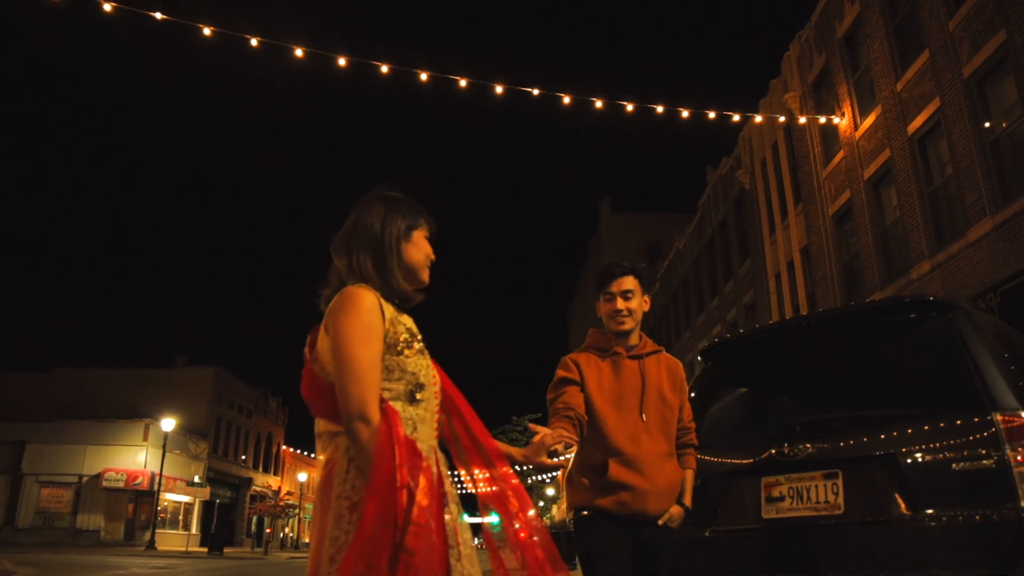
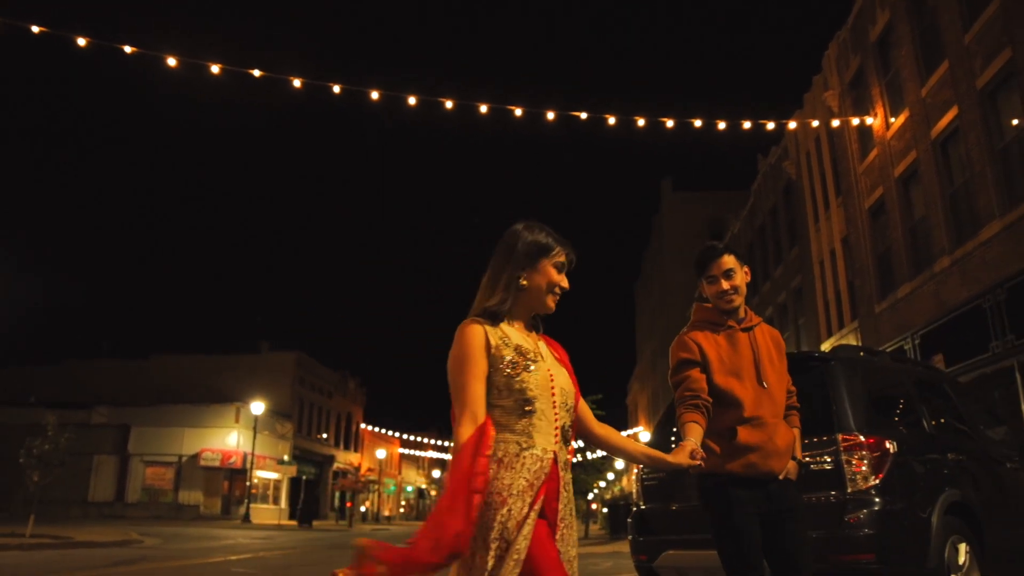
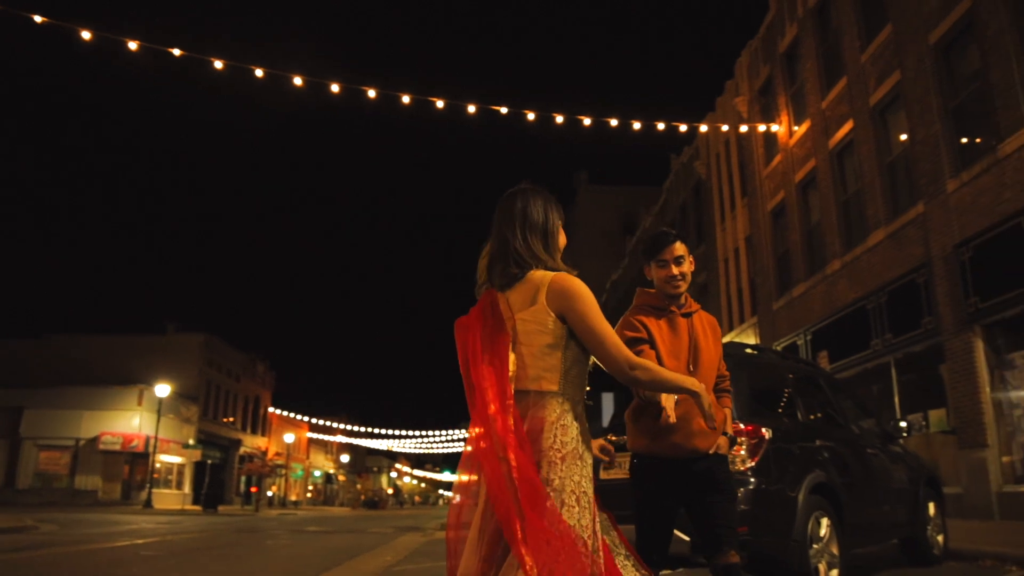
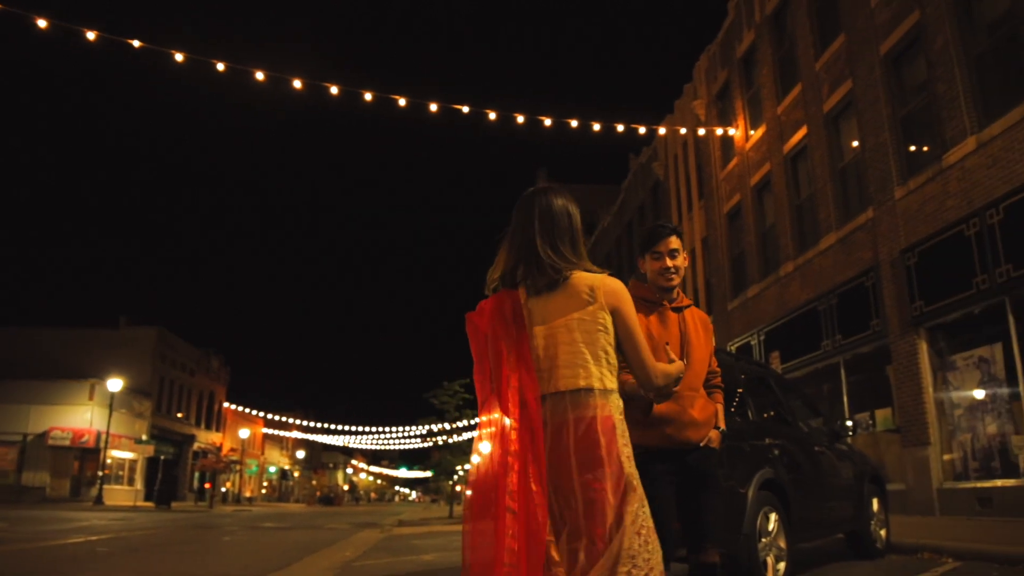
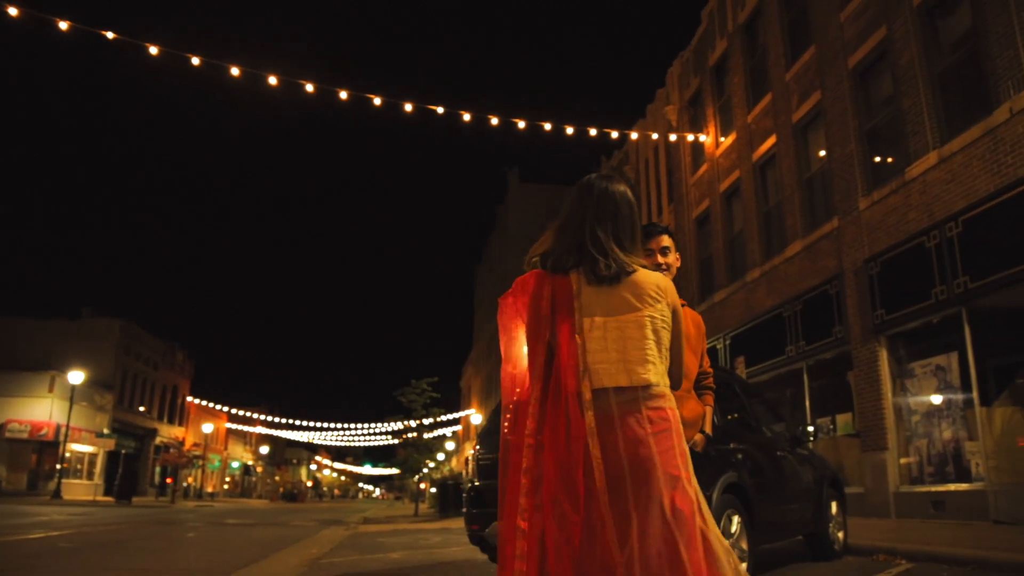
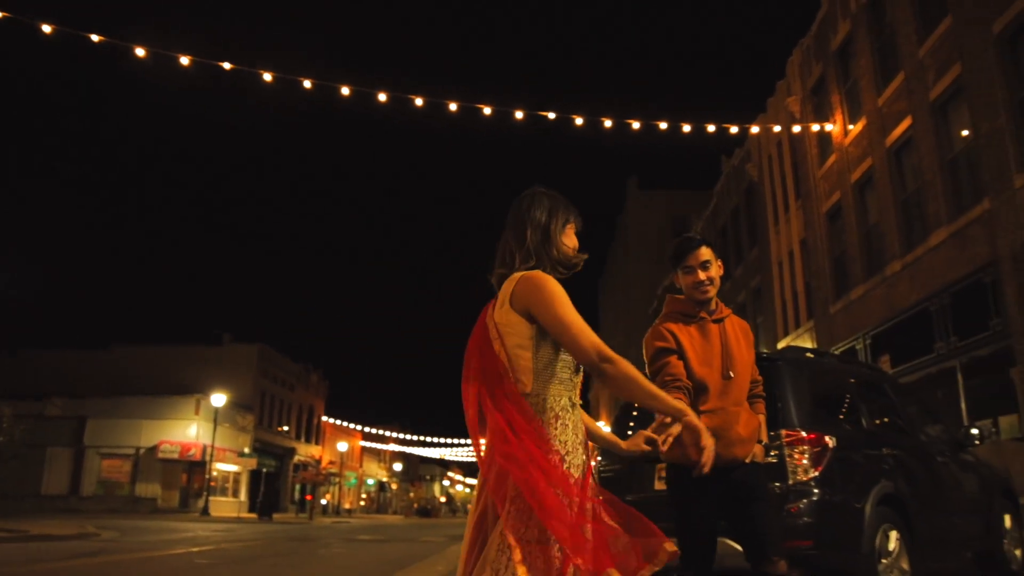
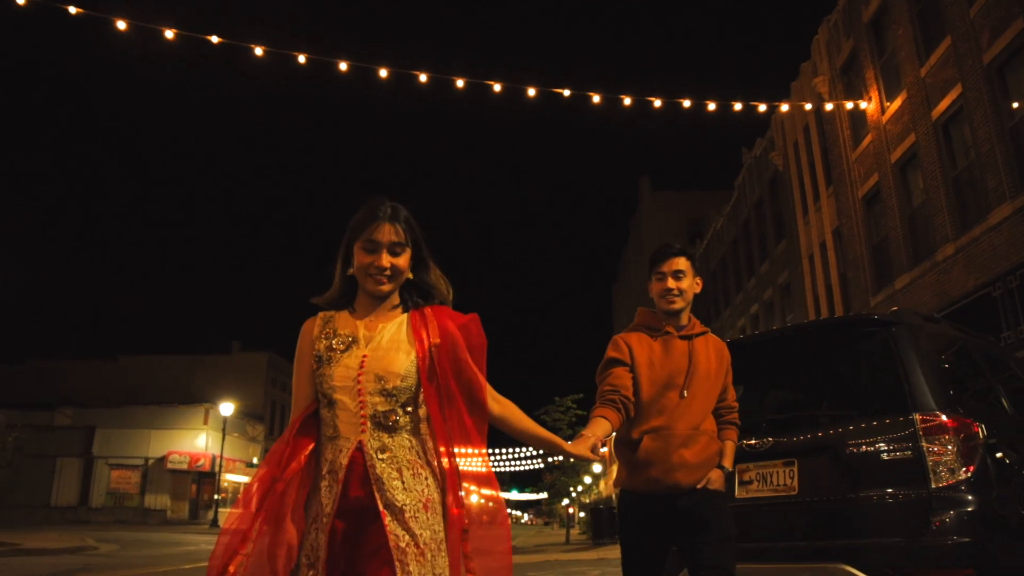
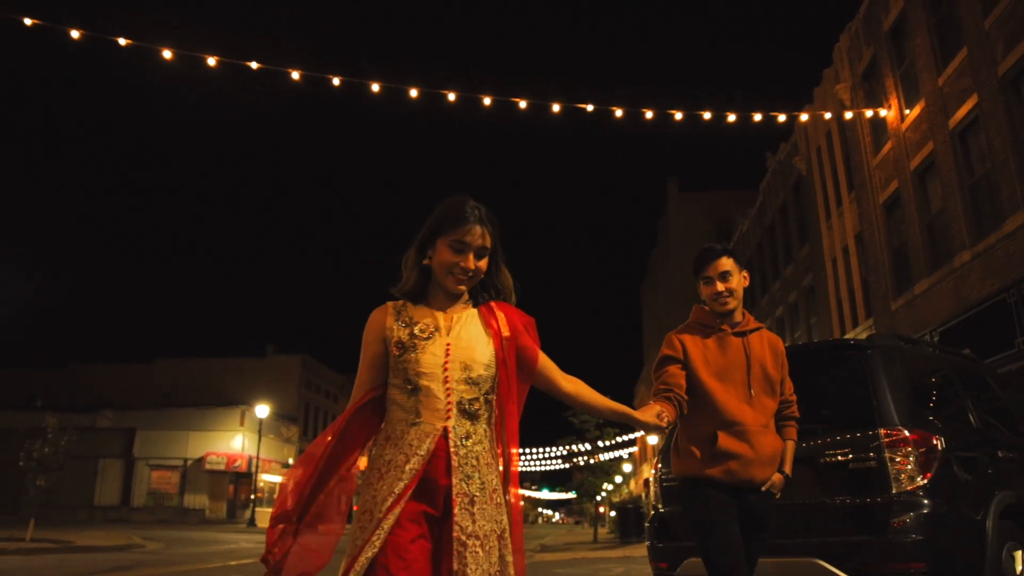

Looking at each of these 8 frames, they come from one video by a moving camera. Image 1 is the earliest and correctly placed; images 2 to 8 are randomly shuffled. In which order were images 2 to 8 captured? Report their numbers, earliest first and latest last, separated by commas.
7, 8, 2, 6, 3, 4, 5
